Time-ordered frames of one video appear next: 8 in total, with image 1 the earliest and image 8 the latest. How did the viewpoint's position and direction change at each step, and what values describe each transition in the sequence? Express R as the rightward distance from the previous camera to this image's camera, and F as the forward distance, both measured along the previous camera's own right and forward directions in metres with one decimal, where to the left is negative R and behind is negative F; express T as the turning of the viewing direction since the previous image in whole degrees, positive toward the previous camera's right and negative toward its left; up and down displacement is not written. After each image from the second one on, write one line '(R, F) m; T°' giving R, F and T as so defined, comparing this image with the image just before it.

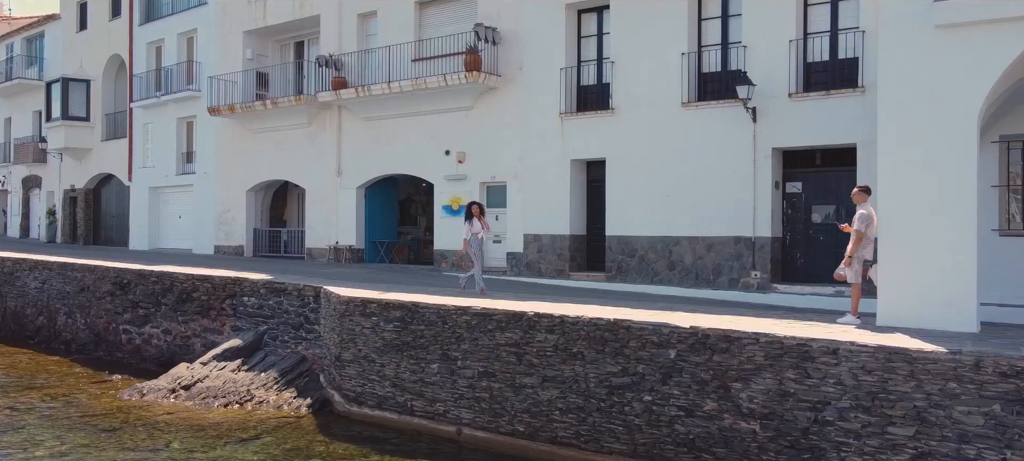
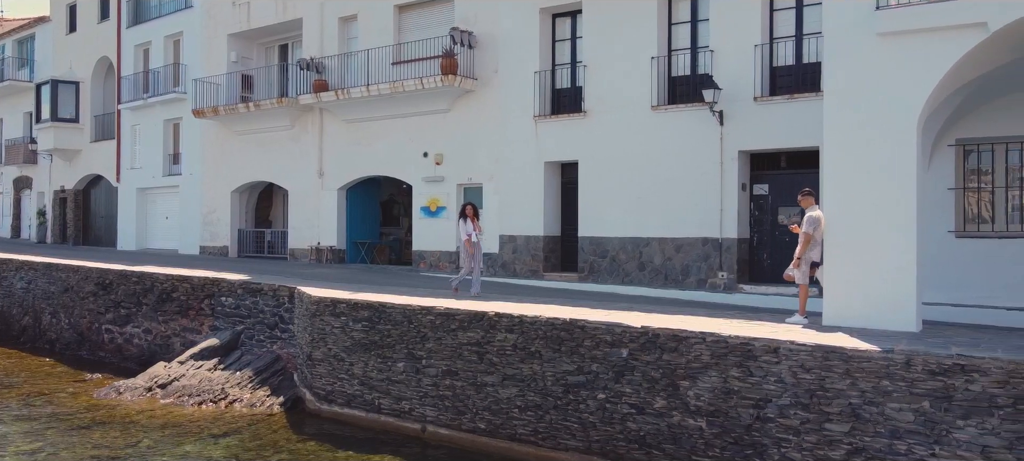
(+0.6, -0.3) m; 0°
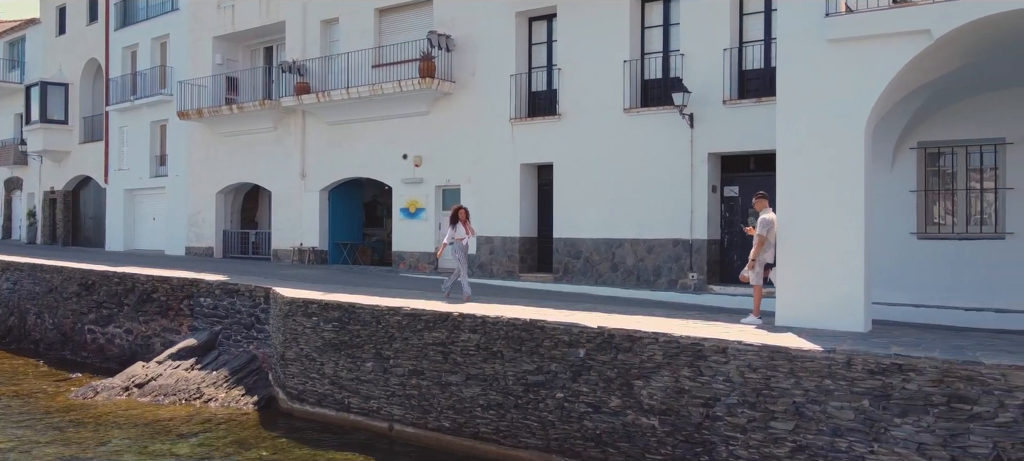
(+0.6, -0.2) m; 0°
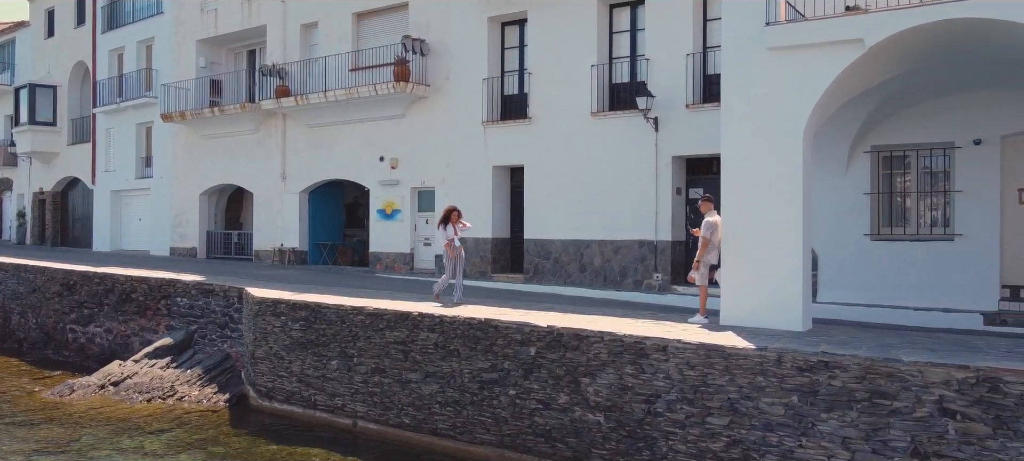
(+0.7, -0.3) m; 0°
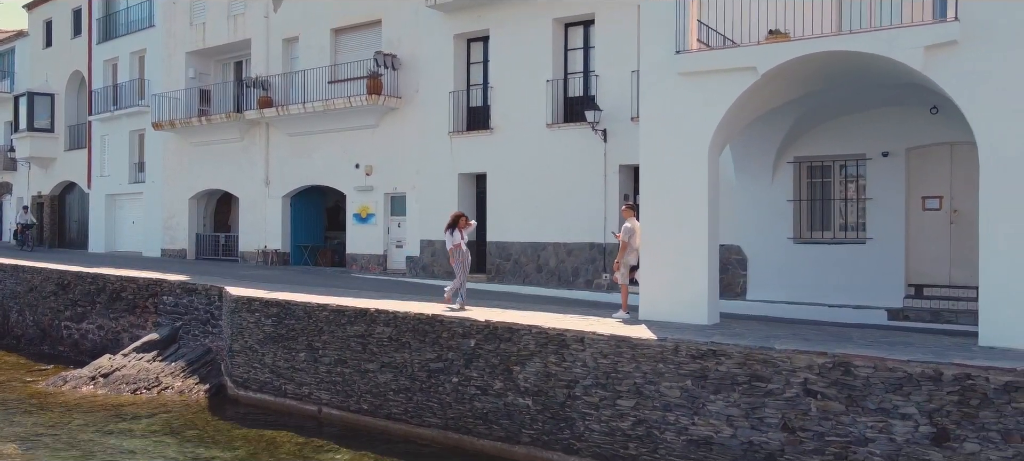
(+0.9, -1.2) m; 0°
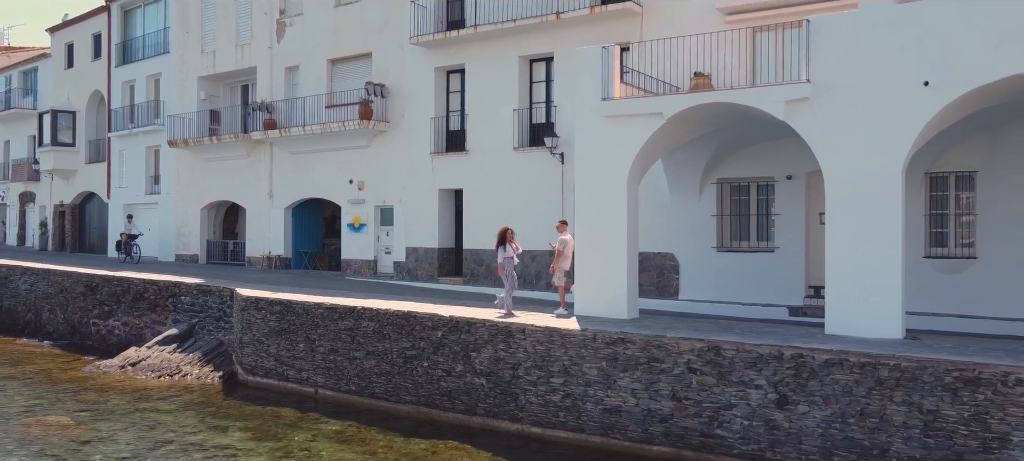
(+0.8, -2.5) m; 0°
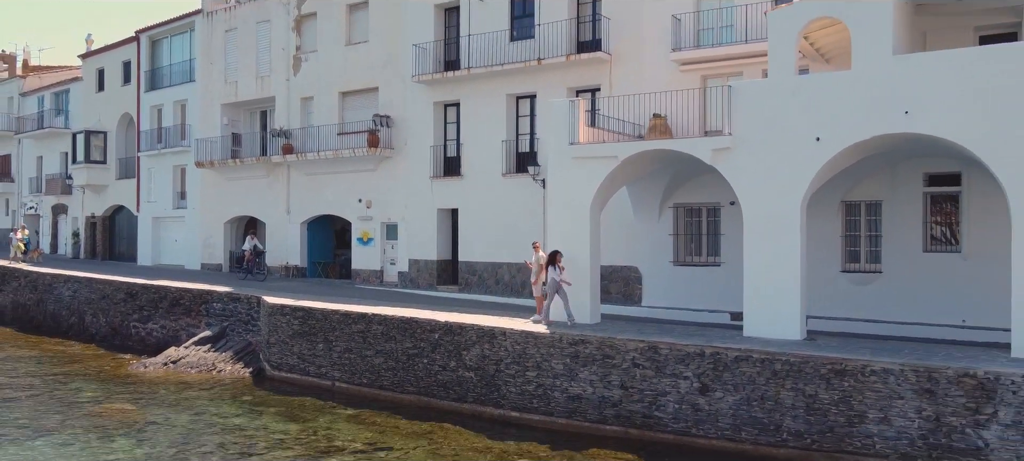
(+0.4, -2.9) m; 0°
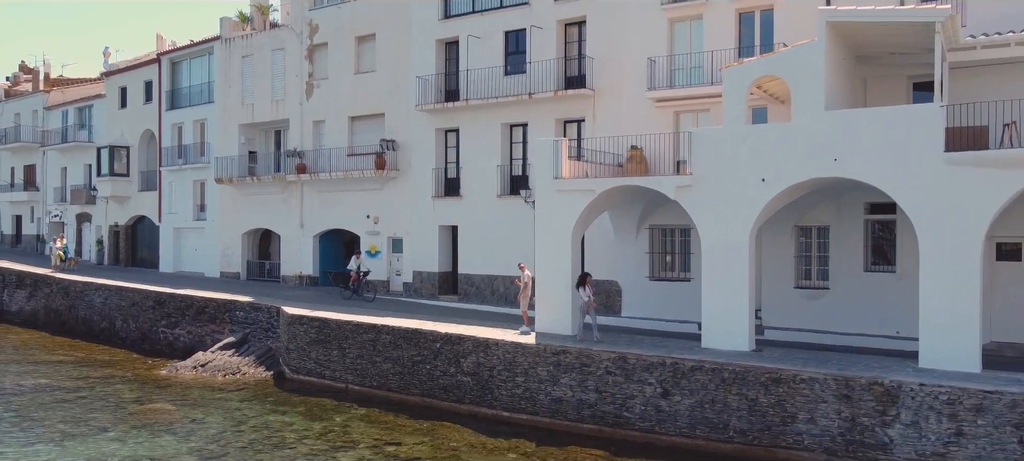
(+0.3, -2.3) m; 0°
